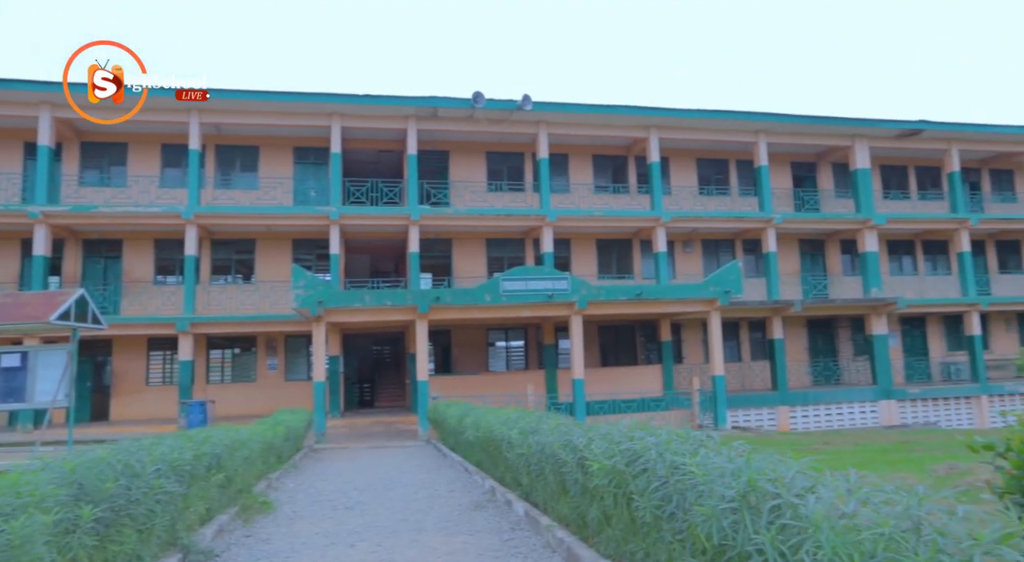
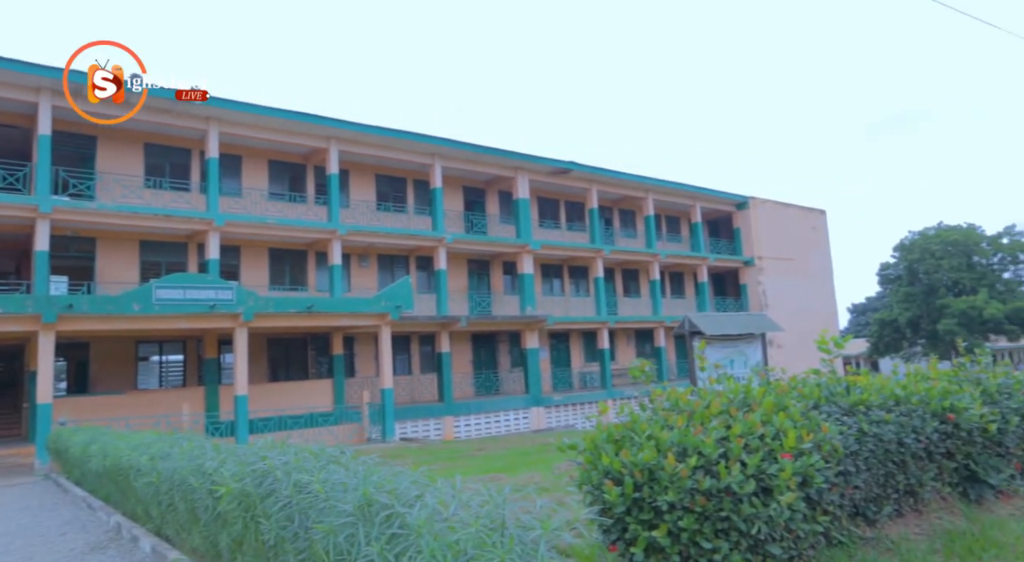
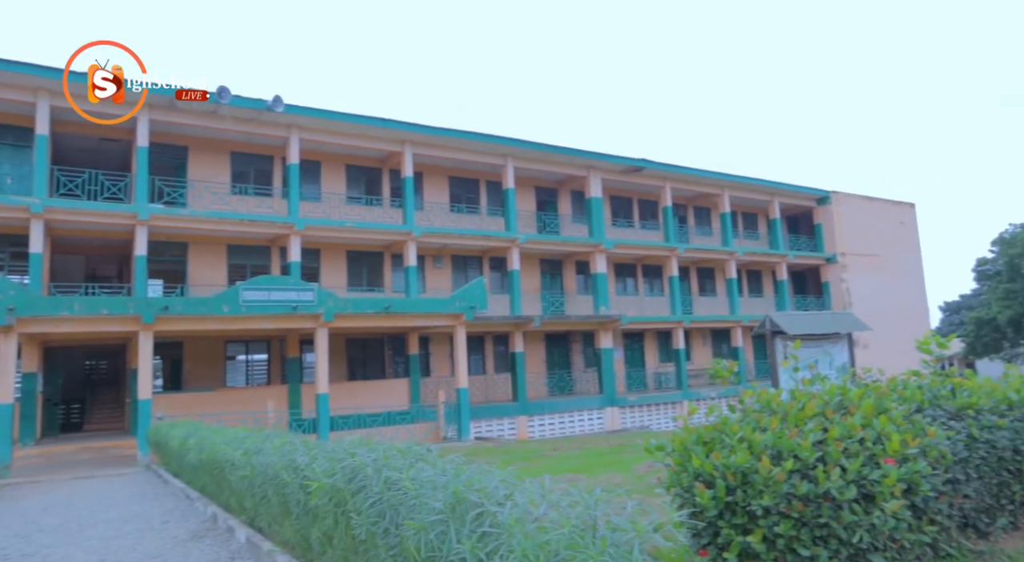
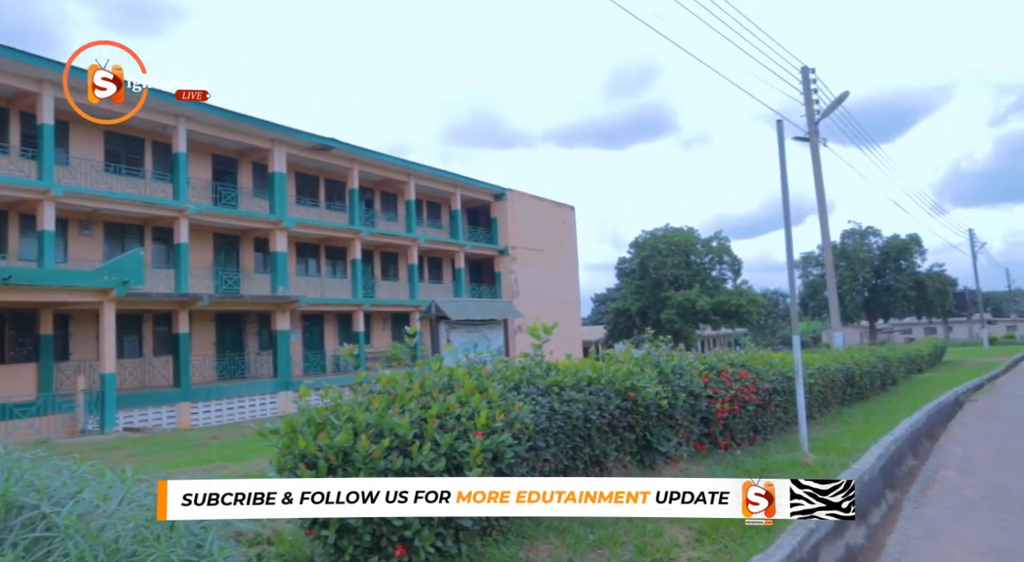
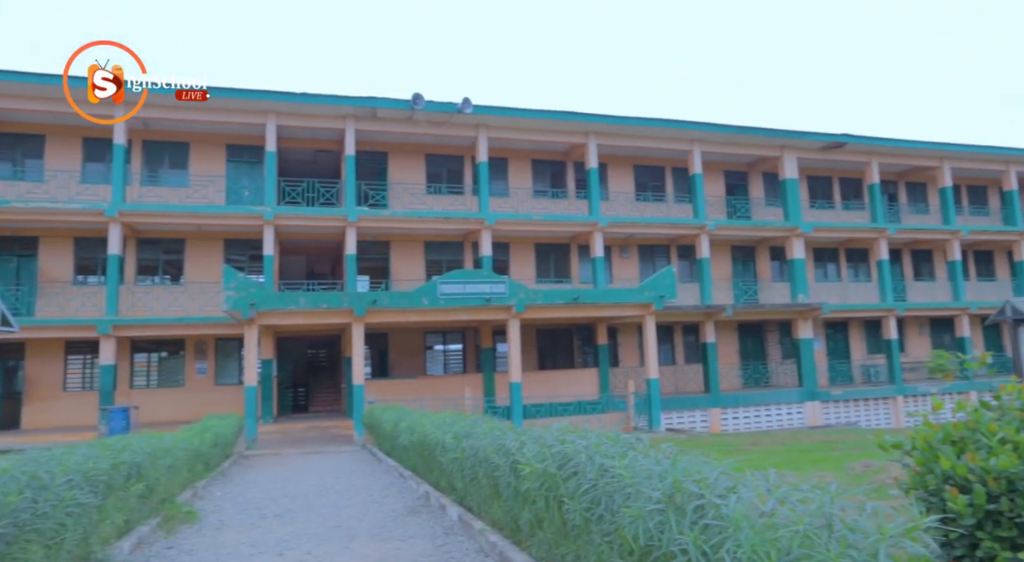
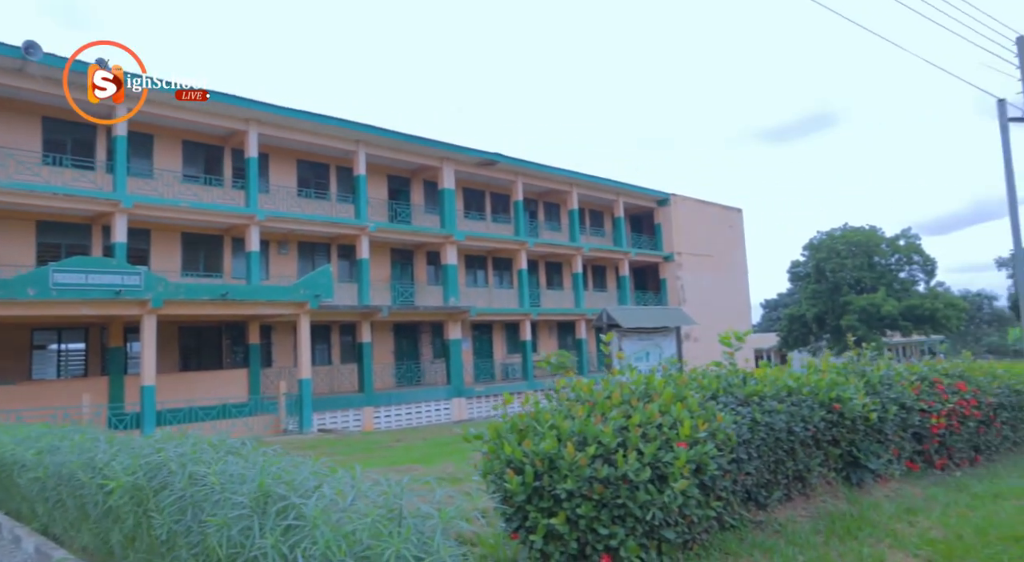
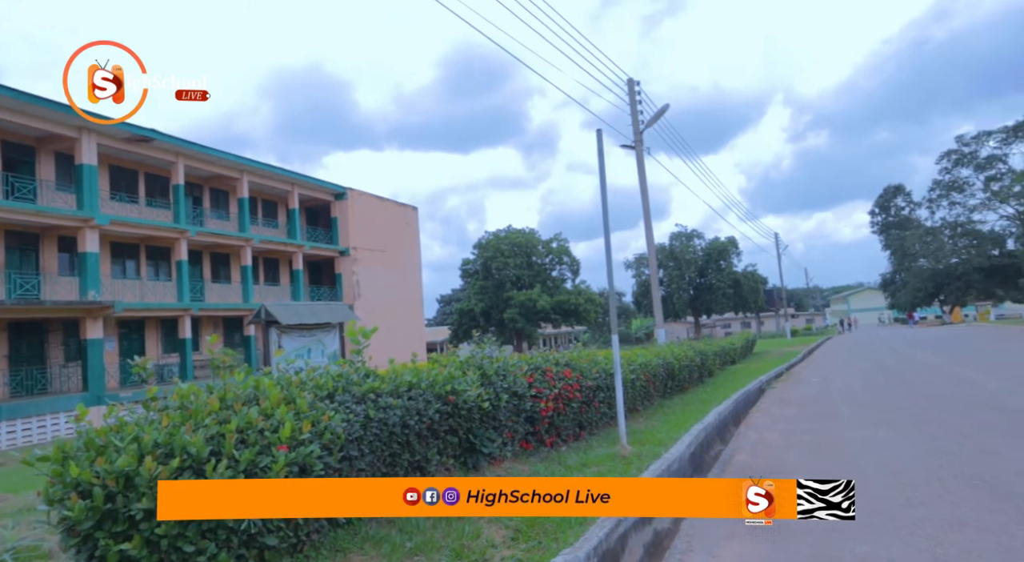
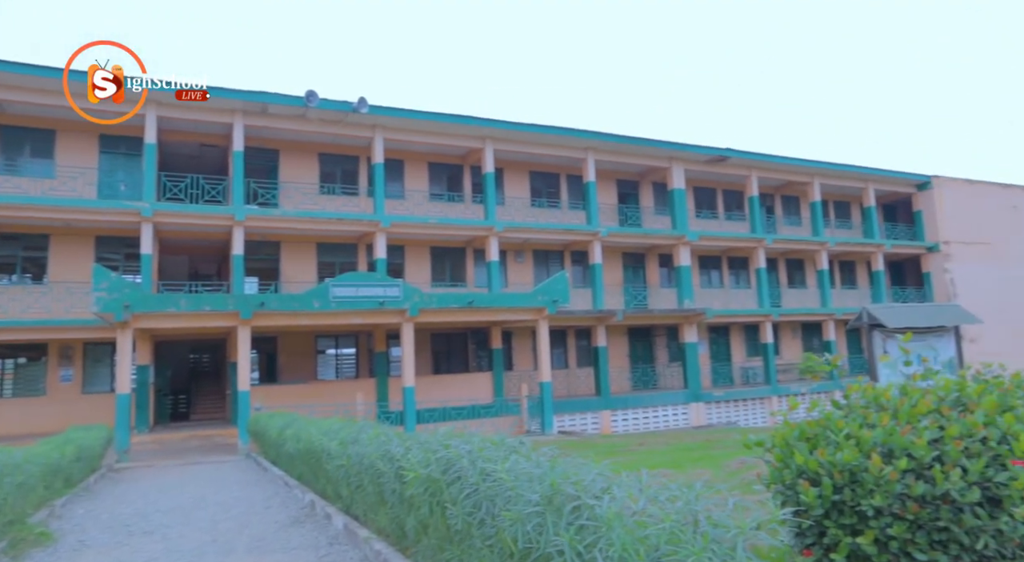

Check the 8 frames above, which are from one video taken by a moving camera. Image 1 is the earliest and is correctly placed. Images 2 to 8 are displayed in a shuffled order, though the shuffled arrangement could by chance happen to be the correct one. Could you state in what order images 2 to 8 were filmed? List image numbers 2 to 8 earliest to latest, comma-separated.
5, 8, 3, 2, 6, 4, 7
